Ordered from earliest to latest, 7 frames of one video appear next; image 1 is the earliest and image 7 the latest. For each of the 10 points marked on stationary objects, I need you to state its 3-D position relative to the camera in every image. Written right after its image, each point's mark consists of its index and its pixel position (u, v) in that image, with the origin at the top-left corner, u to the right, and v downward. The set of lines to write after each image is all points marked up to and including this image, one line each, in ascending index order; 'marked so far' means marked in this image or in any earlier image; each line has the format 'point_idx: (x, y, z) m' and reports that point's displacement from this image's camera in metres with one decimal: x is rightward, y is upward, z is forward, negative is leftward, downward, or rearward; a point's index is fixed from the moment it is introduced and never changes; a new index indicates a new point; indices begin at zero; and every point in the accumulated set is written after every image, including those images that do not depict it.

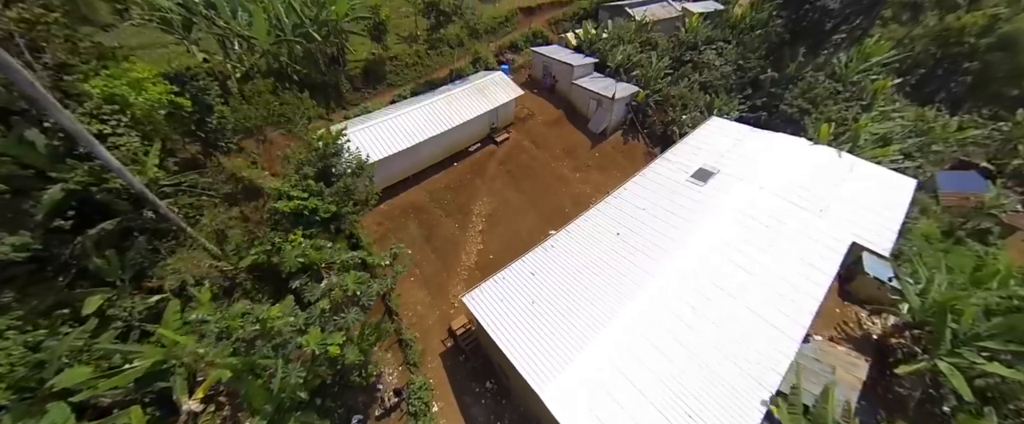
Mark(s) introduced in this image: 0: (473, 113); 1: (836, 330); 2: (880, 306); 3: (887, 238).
0: (-2.2, +5.3, +18.6) m
1: (+16.2, -5.8, +16.5) m
2: (+19.0, -4.9, +17.2) m
3: (+16.2, -1.1, +14.3) m
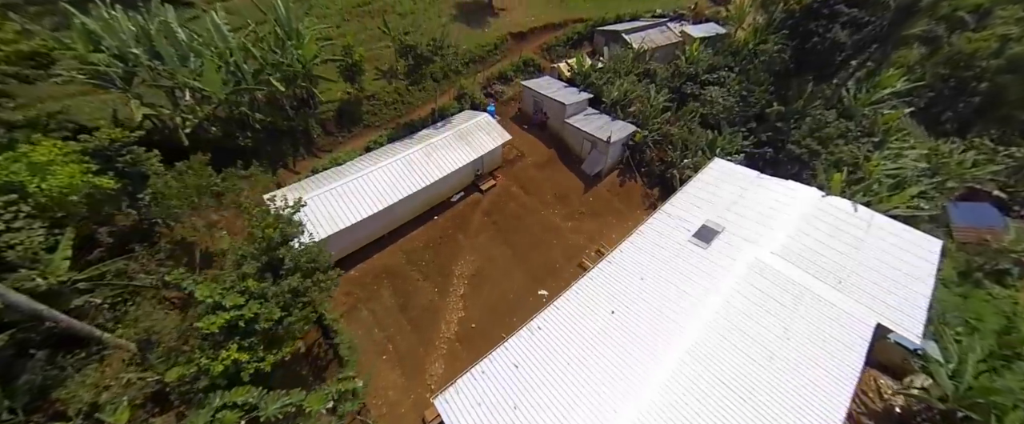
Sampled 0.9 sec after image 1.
0: (-2.9, +2.3, +17.0) m
1: (+15.5, -8.7, +14.9) m
2: (+18.4, -7.8, +15.6) m
3: (+15.5, -4.0, +12.7) m
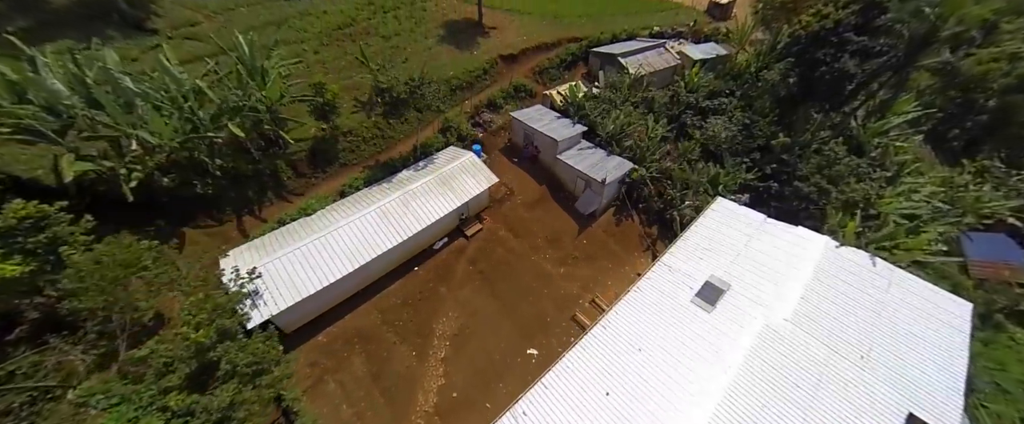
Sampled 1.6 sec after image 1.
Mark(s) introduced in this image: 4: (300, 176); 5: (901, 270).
0: (-3.6, -0.1, +15.5) m
1: (+14.9, -11.1, +13.5) m
2: (+17.7, -10.2, +14.1) m
3: (+14.9, -6.4, +11.2) m
4: (-10.9, +1.9, +17.0) m
5: (+17.5, -2.6, +14.8) m
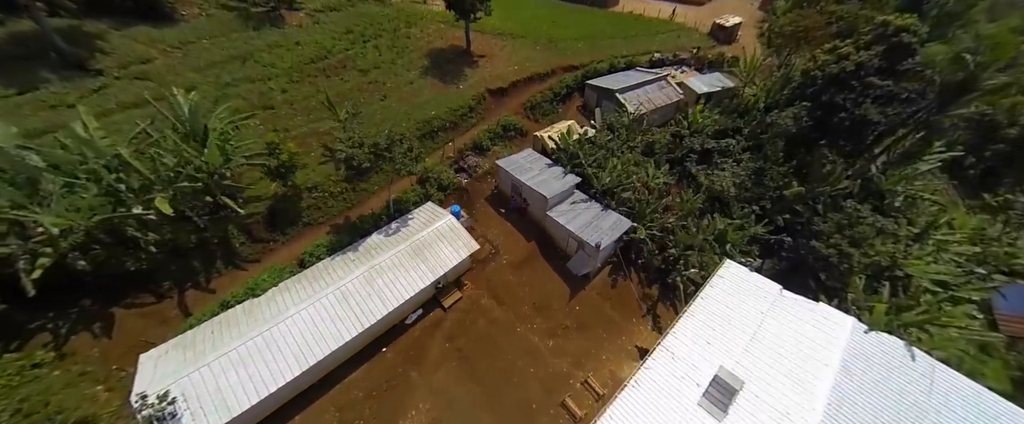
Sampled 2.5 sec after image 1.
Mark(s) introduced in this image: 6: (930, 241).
0: (-4.4, -3.3, +13.5) m
1: (+14.0, -14.3, +11.4) m
2: (+16.9, -13.5, +12.0) m
3: (+14.0, -9.6, +9.2) m
4: (-11.7, -1.3, +15.1) m
5: (+16.7, -5.9, +12.8) m
6: (+22.8, -1.7, +17.8) m
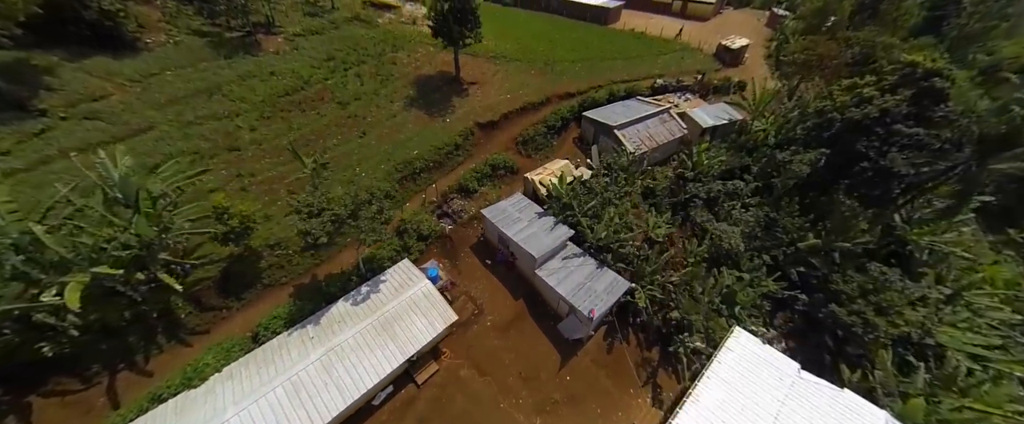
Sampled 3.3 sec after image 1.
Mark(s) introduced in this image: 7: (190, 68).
0: (-5.1, -6.0, +11.8) m
1: (+13.1, -17.2, +9.5) m
2: (+16.0, -16.3, +10.1) m
3: (+13.2, -12.4, +7.3) m
4: (-12.4, -3.9, +13.4) m
5: (+15.9, -8.8, +10.9) m
6: (+22.1, -4.6, +16.0) m
7: (-18.8, +8.4, +19.4) m
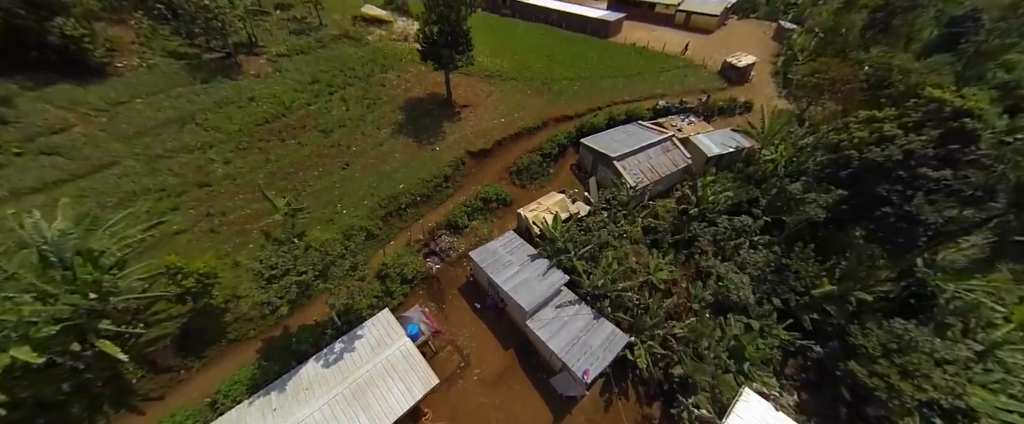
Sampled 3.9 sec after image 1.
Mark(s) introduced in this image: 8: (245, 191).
0: (-5.6, -8.0, +10.5) m
1: (+12.5, -19.3, +8.1) m
2: (+15.4, -18.4, +8.7) m
3: (+12.6, -14.5, +5.9) m
4: (-12.9, -5.9, +12.2) m
5: (+15.4, -10.9, +9.6) m
6: (+21.6, -6.8, +14.6) m
7: (-19.2, +6.5, +18.2) m
8: (-13.2, +1.0, +16.3) m
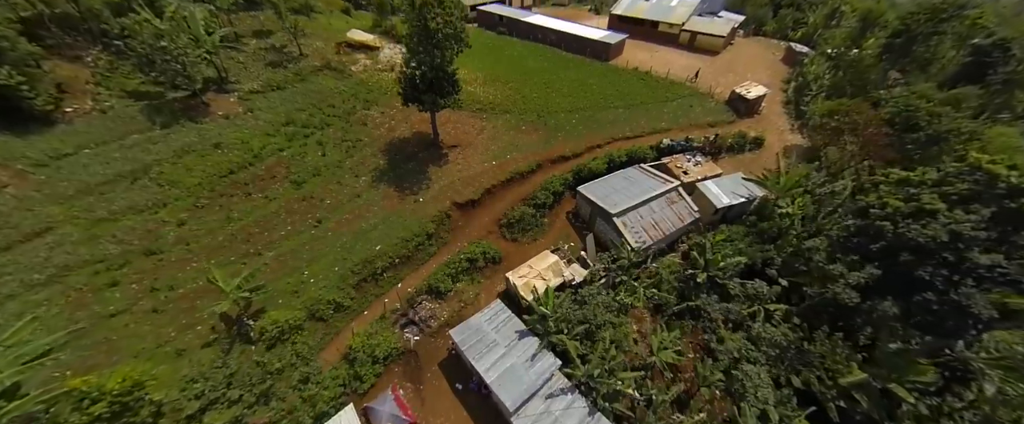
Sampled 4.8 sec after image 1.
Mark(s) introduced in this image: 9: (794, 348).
0: (-6.3, -11.0, +8.6) m
1: (+11.8, -22.5, +6.0) m
2: (+14.6, -21.7, +6.6) m
3: (+11.9, -17.7, +3.9) m
4: (-13.6, -8.9, +10.3) m
5: (+14.7, -14.1, +7.5) m
6: (+21.0, -10.1, +12.6) m
7: (-19.8, +3.4, +16.5) m
8: (-13.8, -2.0, +14.5) m
9: (+12.9, -6.4, +15.2) m
